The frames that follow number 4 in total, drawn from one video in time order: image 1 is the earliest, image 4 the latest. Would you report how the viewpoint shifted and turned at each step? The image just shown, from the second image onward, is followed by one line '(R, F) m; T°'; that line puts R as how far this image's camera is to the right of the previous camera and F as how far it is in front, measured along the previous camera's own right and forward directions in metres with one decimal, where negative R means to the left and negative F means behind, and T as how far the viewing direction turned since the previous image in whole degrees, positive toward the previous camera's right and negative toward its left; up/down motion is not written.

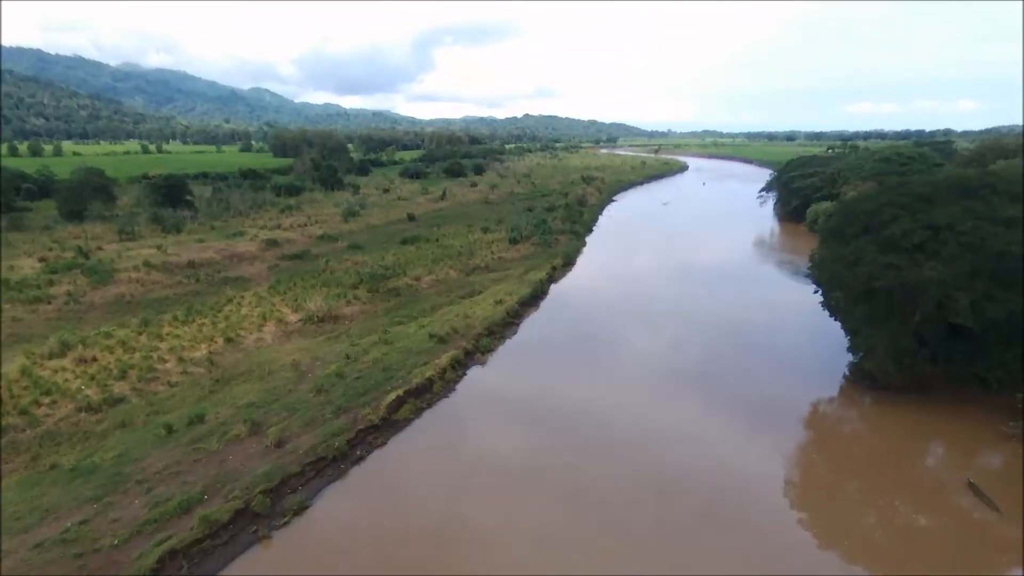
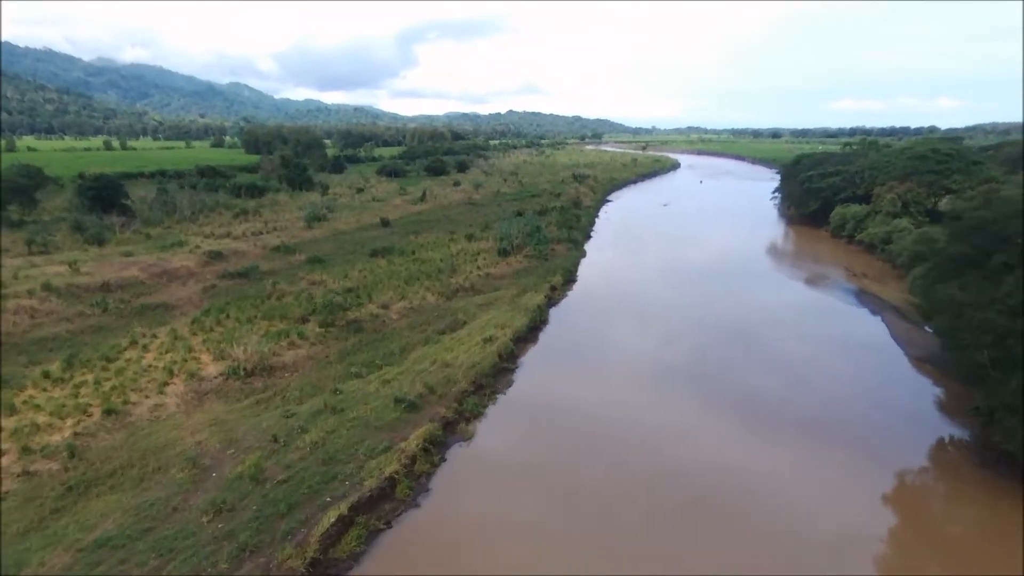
(-0.2, +4.5) m; +1°
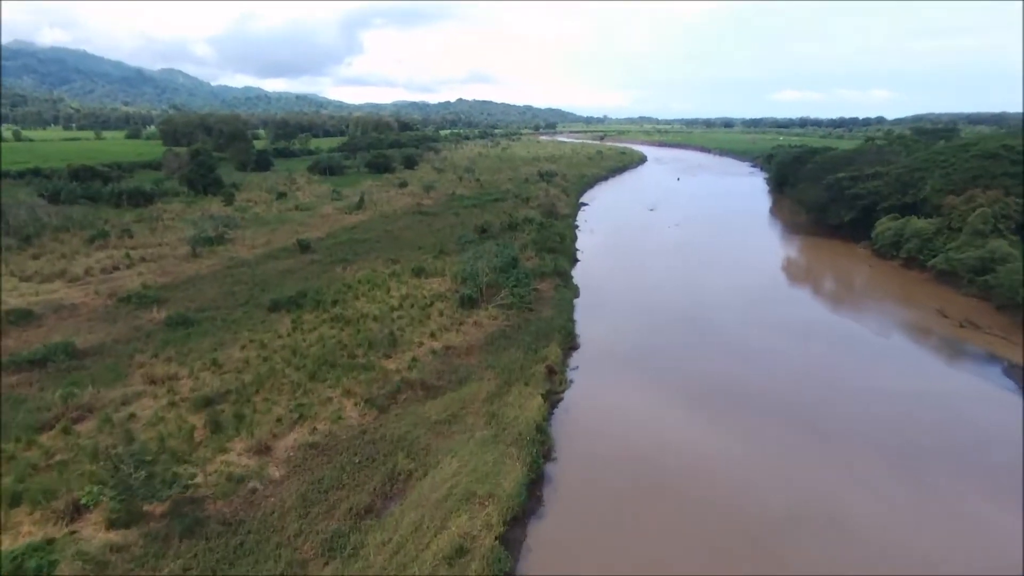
(-0.4, +8.0) m; +4°
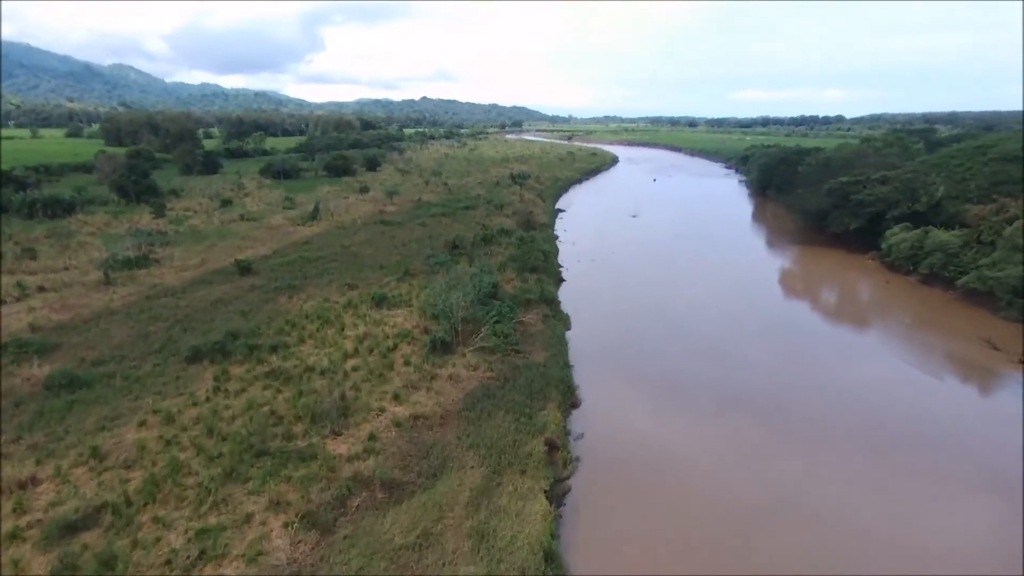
(-0.3, +3.2) m; +3°
